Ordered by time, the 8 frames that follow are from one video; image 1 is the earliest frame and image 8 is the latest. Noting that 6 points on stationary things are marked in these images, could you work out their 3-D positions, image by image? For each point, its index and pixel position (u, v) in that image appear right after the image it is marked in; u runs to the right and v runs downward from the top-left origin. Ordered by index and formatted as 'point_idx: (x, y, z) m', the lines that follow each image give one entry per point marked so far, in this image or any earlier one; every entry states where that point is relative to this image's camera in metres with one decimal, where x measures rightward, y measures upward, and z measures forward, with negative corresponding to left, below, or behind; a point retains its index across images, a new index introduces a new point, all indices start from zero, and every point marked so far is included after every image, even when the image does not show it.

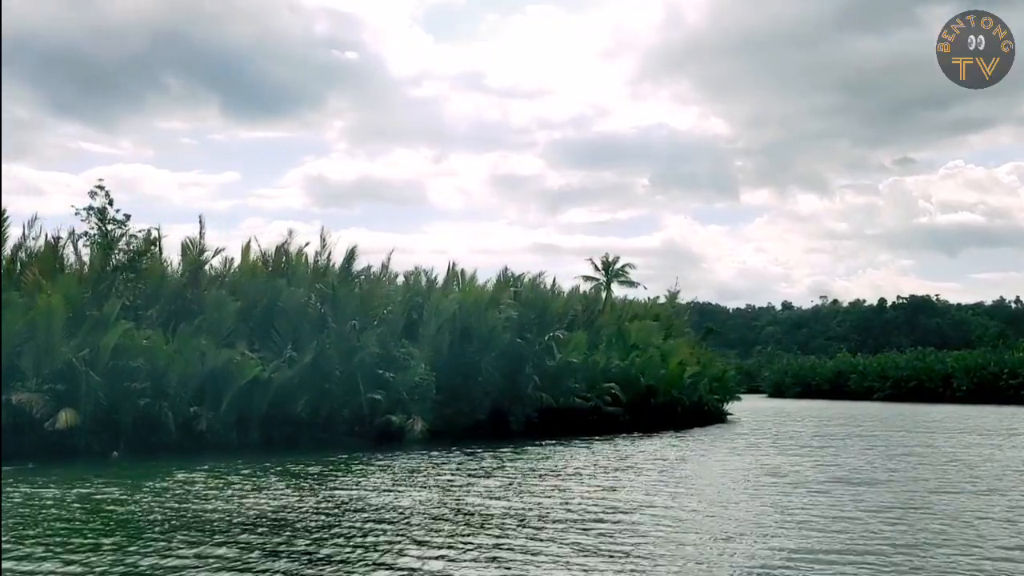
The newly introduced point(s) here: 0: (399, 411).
0: (-1.9, -2.0, +20.1) m
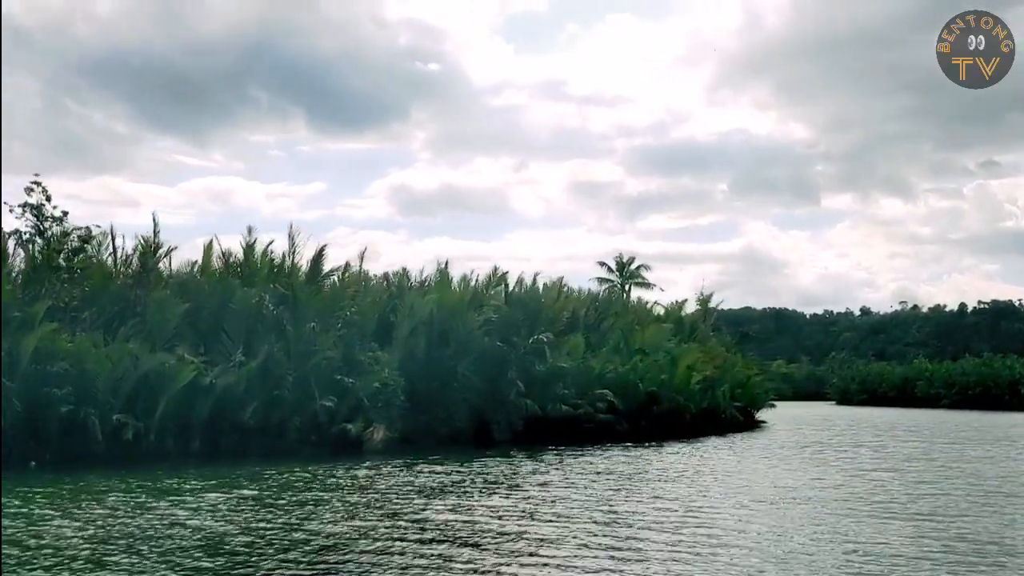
0: (-2.3, -2.0, +18.9) m
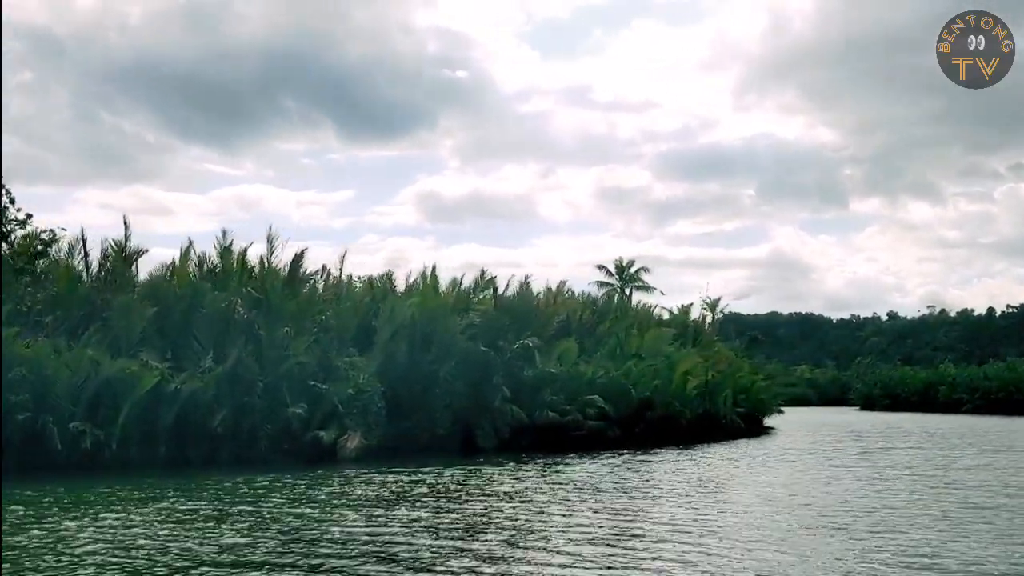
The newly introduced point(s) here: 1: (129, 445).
0: (-2.6, -2.0, +18.3) m
1: (-5.1, -2.1, +16.4) m
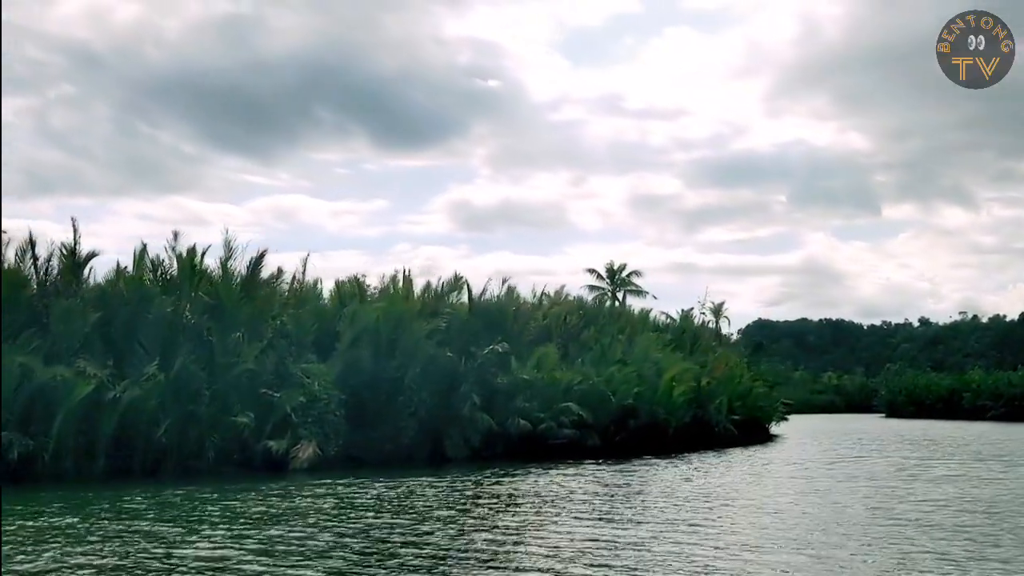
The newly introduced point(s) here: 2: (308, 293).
0: (-3.2, -2.1, +17.6) m
1: (-5.7, -2.1, +15.7) m
2: (-3.3, -0.1, +19.9) m
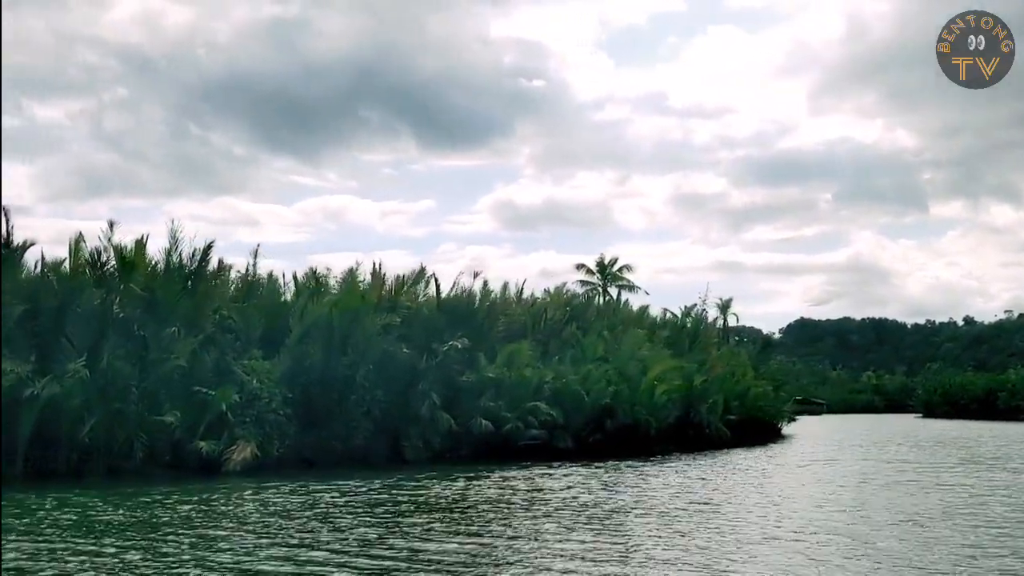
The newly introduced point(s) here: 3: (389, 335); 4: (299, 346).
0: (-3.9, -2.0, +16.7) m
1: (-6.4, -2.0, +14.9) m
2: (-3.9, 0.0, +19.1) m
3: (-1.9, -0.8, +19.4) m
4: (-3.2, -0.9, +18.4) m
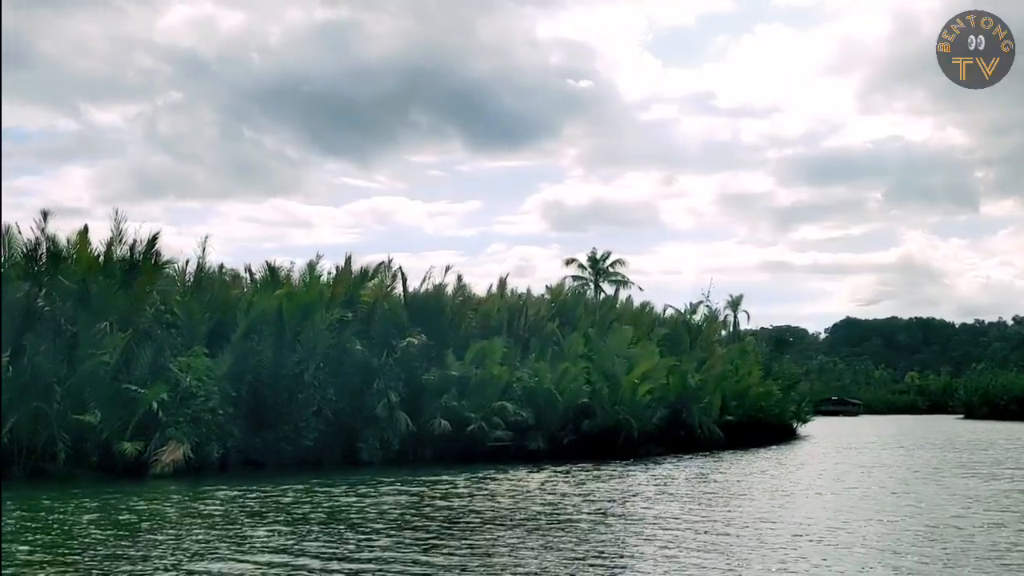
0: (-4.6, -1.9, +15.8) m
1: (-7.2, -1.9, +14.1) m
2: (-4.5, +0.1, +18.2) m
3: (-2.5, -0.7, +18.5) m
4: (-3.8, -0.8, +17.5) m
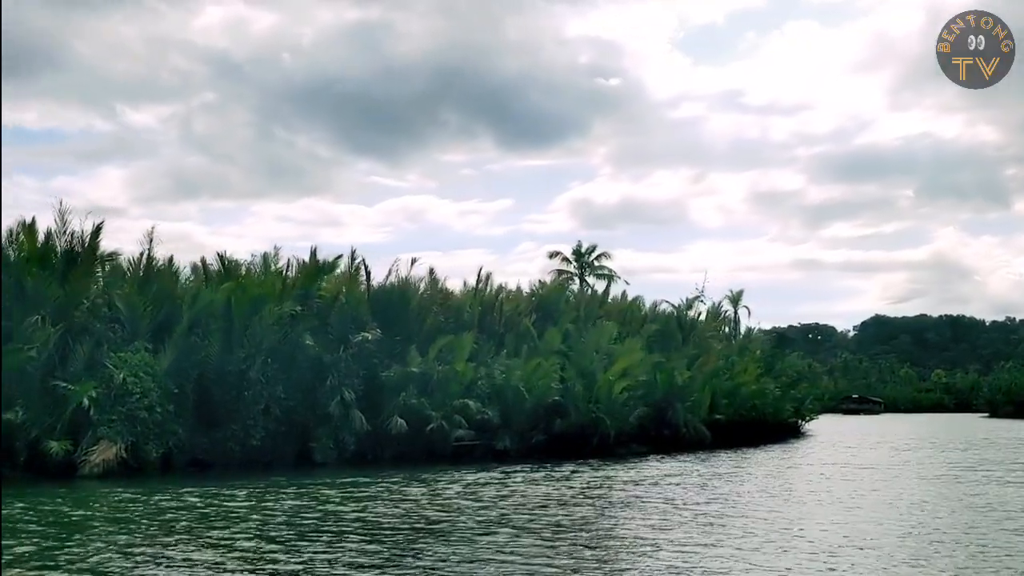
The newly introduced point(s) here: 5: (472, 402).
0: (-5.2, -1.8, +15.1) m
1: (-7.8, -1.8, +13.5) m
2: (-5.1, +0.2, +17.5) m
3: (-3.1, -0.5, +17.7) m
4: (-4.4, -0.7, +16.8) m
5: (-0.6, -1.7, +18.9) m
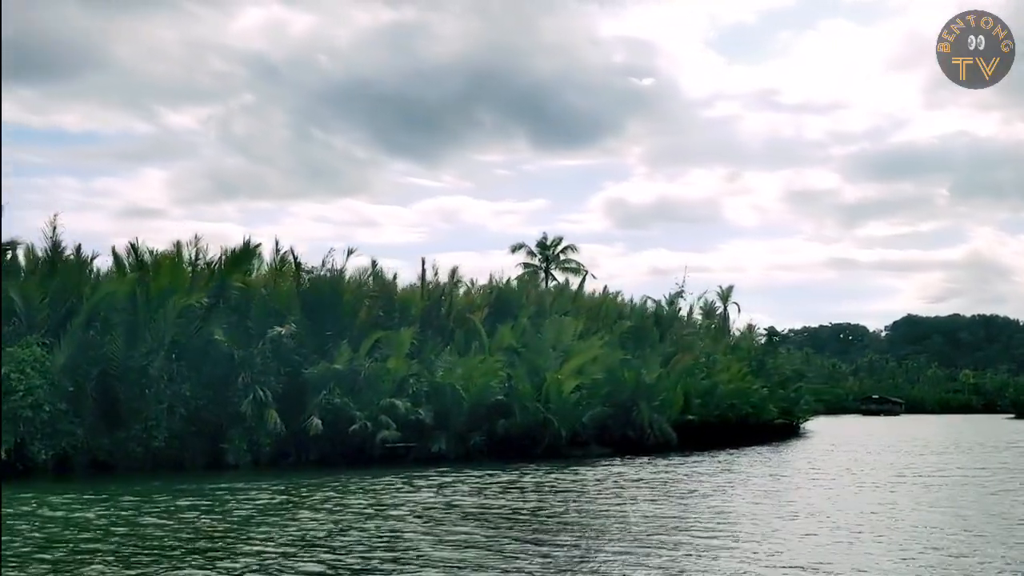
0: (-6.2, -1.7, +14.1) m
1: (-8.9, -1.7, +12.5) m
2: (-6.1, +0.3, +16.4) m
3: (-4.1, -0.4, +16.7) m
4: (-5.4, -0.5, +15.7) m
5: (-1.5, -1.6, +17.7) m
